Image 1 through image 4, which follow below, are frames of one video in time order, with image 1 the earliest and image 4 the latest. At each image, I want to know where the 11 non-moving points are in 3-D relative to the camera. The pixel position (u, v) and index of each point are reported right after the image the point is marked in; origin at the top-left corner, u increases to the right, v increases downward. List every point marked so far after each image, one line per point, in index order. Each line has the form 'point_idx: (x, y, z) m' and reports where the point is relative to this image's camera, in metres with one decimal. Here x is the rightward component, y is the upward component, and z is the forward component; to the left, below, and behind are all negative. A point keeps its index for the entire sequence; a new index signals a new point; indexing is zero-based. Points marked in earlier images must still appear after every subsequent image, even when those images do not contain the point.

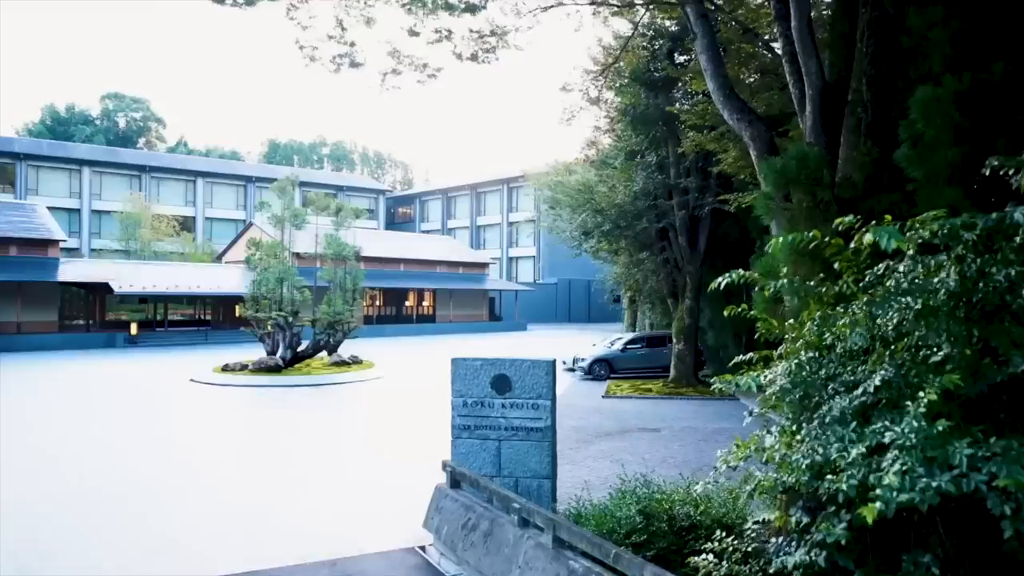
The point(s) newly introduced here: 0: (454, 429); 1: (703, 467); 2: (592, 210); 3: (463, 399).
0: (-0.6, -1.3, +7.3) m
1: (+2.4, -2.3, +9.7) m
2: (+1.9, +1.9, +18.4) m
3: (-0.5, -1.1, +7.2) m
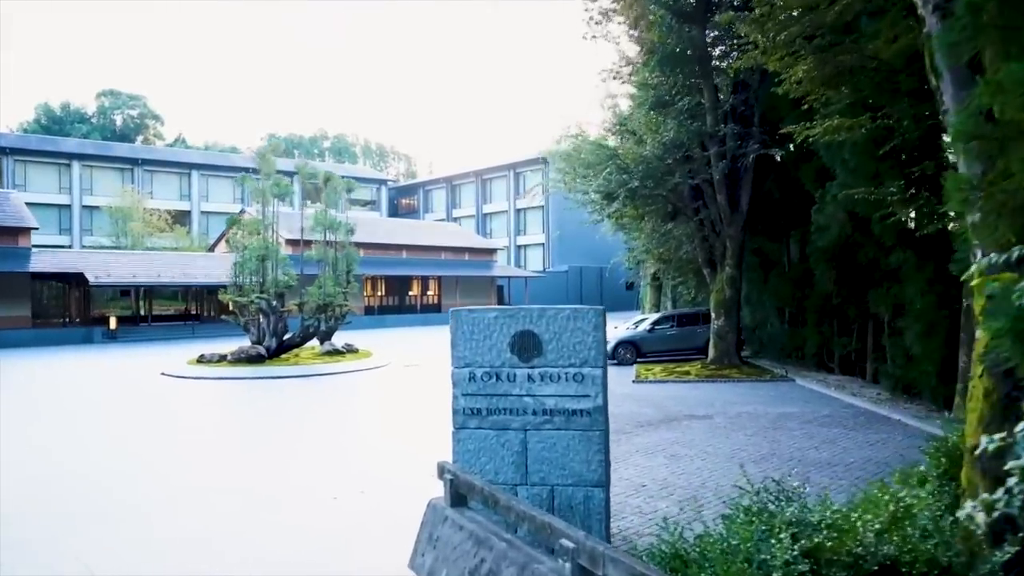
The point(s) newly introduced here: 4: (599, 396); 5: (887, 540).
0: (-0.4, -0.8, +4.9) m
1: (+2.7, -1.7, +7.4) m
2: (+2.2, +2.5, +16.0) m
3: (-0.3, -0.5, +4.9) m
4: (+0.5, -0.7, +4.7) m
5: (+1.5, -1.0, +2.9) m
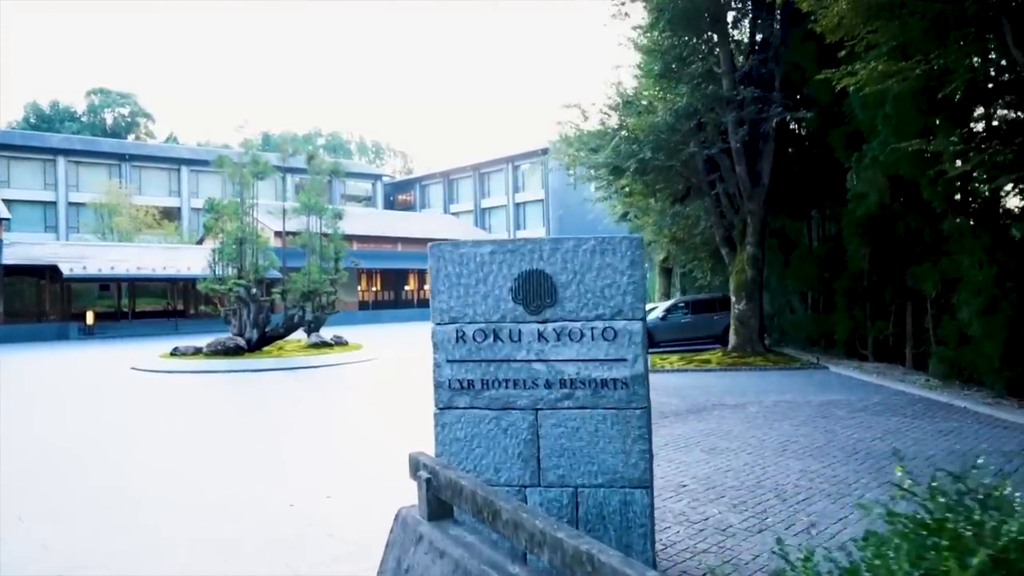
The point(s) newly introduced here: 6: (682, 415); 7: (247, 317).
0: (-0.3, -0.5, +3.5) m
1: (+2.7, -1.4, +6.0) m
2: (+2.2, +2.9, +14.6) m
3: (-0.3, -0.2, +3.5) m
4: (+0.6, -0.3, +3.3) m
5: (+1.5, -0.6, +1.6) m
6: (+2.0, -1.5, +8.8) m
7: (-6.5, -0.7, +18.7) m
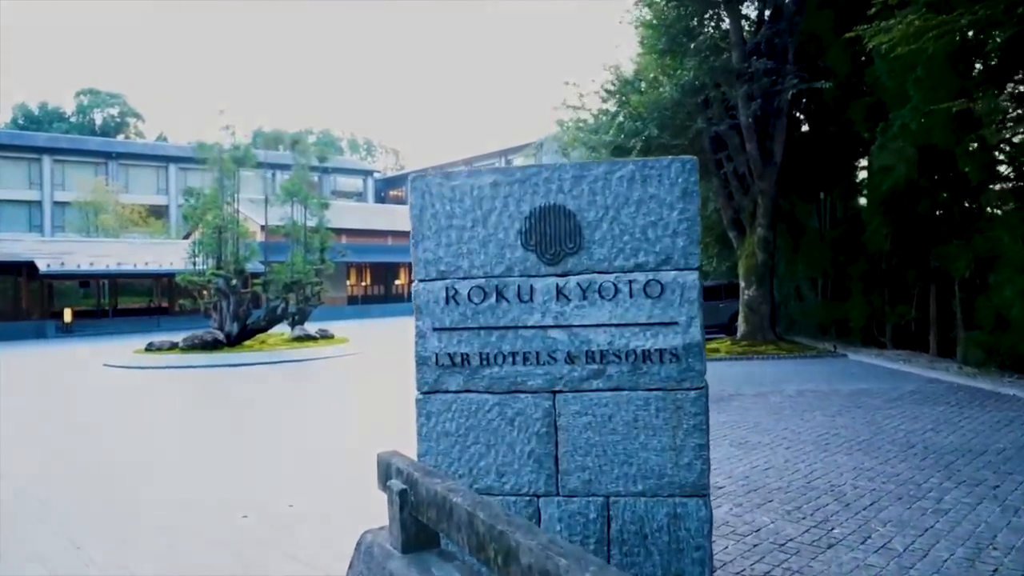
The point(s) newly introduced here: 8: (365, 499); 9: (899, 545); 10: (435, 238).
0: (-0.3, -0.3, +2.7) m
1: (+2.7, -1.1, +5.1) m
2: (+2.1, +3.1, +13.8) m
3: (-0.2, 0.0, +2.6) m
4: (+0.6, -0.1, +2.5) m
5: (+1.5, -0.4, +0.7) m
6: (+2.0, -1.2, +8.0) m
7: (-6.6, -0.6, +17.8) m
8: (-1.1, -1.7, +5.8) m
9: (+1.7, -1.1, +3.4) m
10: (-0.3, +0.2, +2.6) m
